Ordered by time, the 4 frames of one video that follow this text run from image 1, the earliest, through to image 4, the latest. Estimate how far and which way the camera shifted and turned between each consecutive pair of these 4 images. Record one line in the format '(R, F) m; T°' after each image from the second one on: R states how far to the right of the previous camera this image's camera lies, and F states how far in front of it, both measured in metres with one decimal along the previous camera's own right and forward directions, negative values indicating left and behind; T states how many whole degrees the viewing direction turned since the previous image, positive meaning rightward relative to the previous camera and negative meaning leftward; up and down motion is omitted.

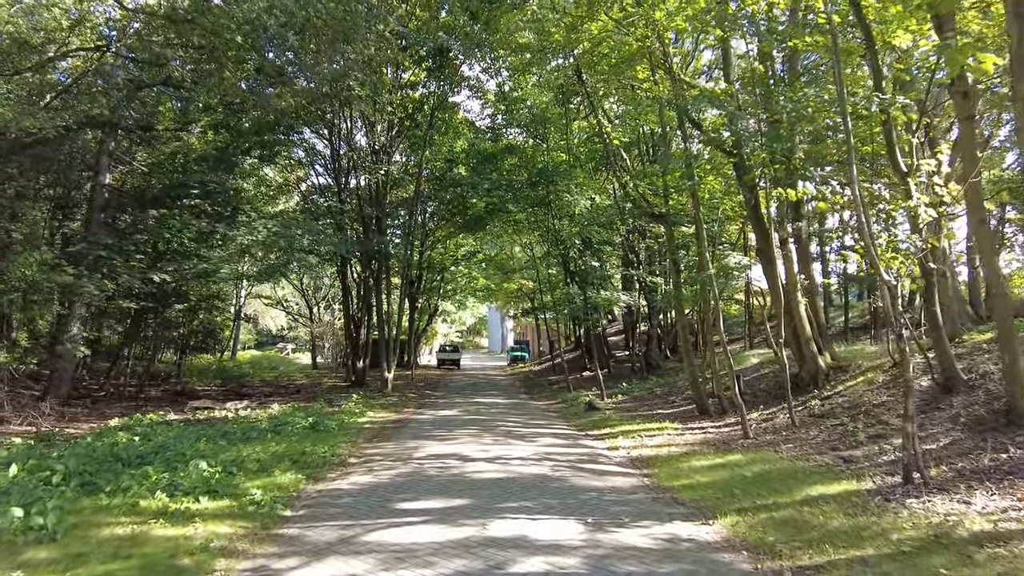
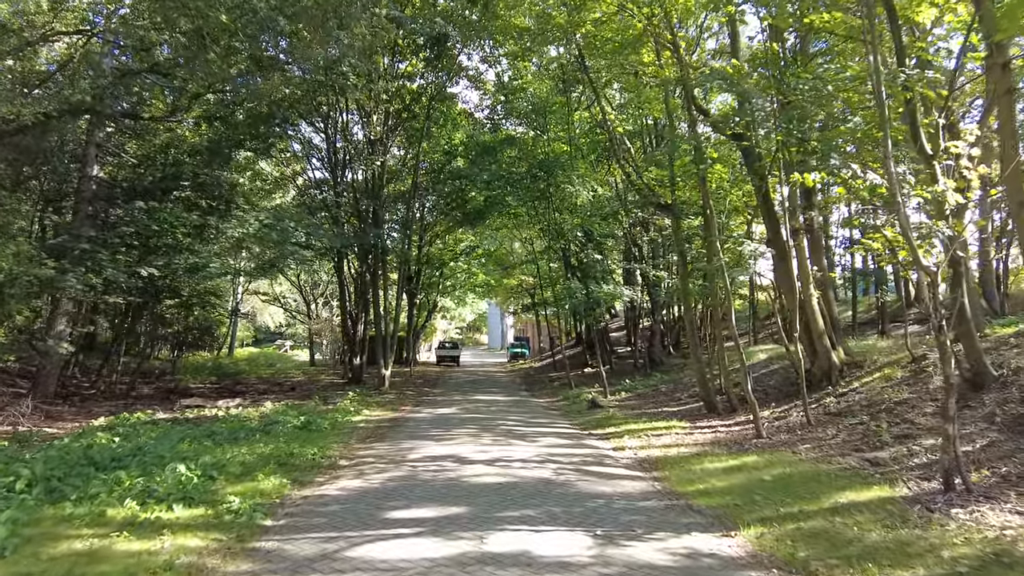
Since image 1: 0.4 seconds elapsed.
(0.0, +0.5) m; 0°
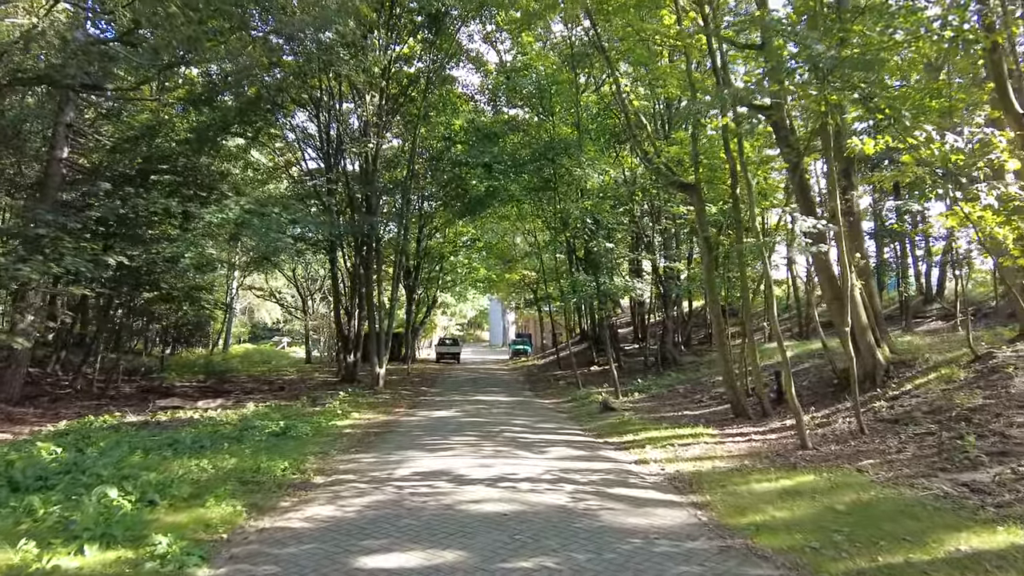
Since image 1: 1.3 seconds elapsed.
(-0.1, +1.3) m; 0°
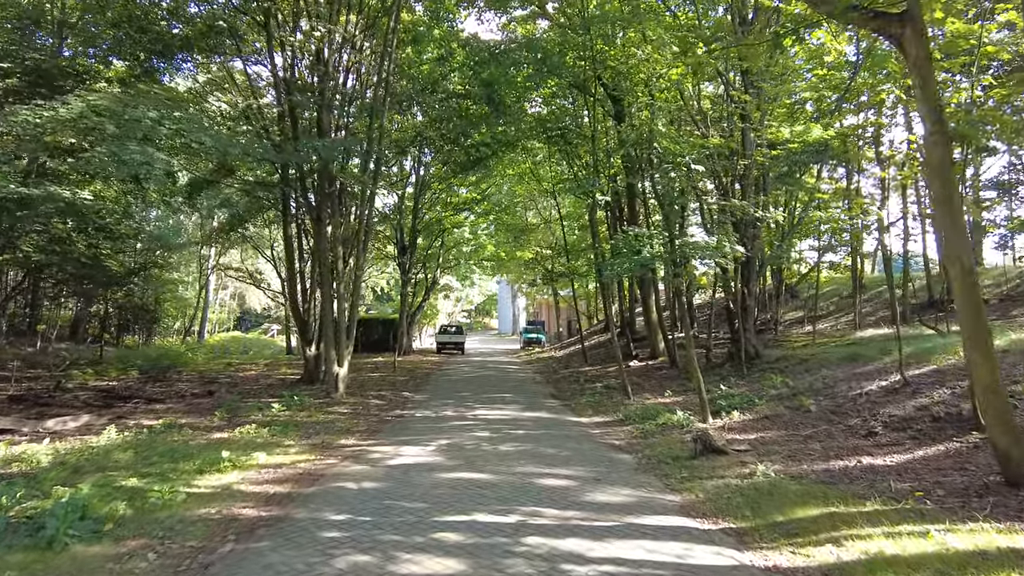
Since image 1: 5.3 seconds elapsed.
(-0.2, +5.8) m; -1°
